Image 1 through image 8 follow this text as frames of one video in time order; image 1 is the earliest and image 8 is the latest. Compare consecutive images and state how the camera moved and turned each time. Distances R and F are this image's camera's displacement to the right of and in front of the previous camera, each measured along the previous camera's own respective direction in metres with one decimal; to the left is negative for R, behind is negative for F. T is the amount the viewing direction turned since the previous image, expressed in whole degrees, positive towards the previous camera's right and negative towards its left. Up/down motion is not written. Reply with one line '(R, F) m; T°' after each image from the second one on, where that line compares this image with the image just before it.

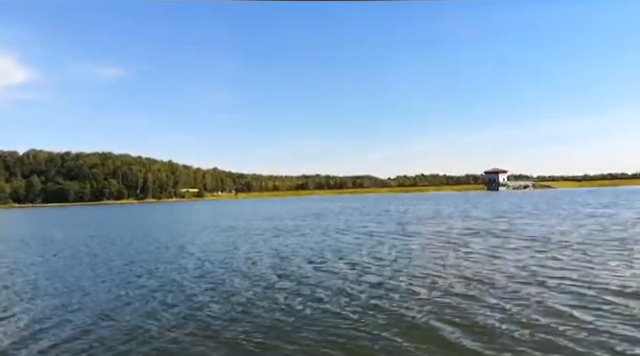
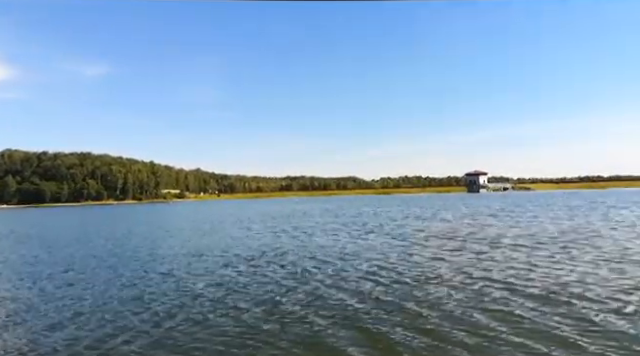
(-0.3, -0.5) m; +2°
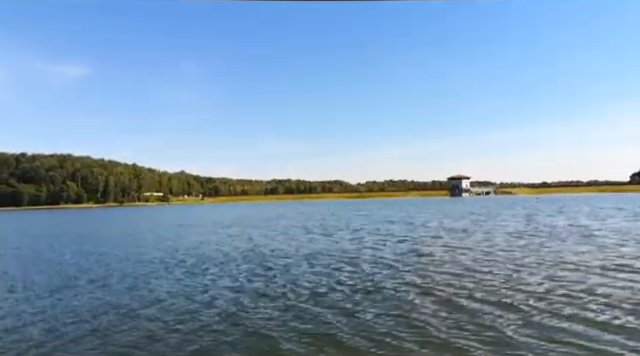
(-0.3, 0.0) m; +2°
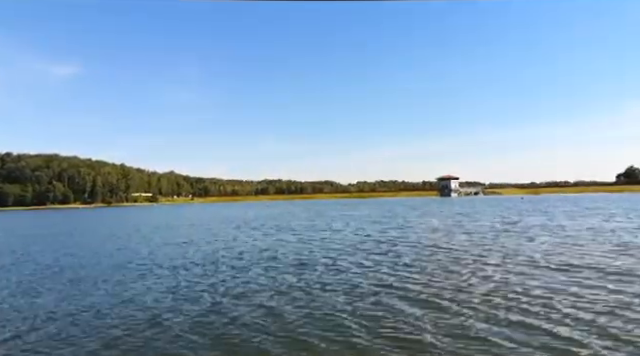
(-0.1, -0.4) m; +1°
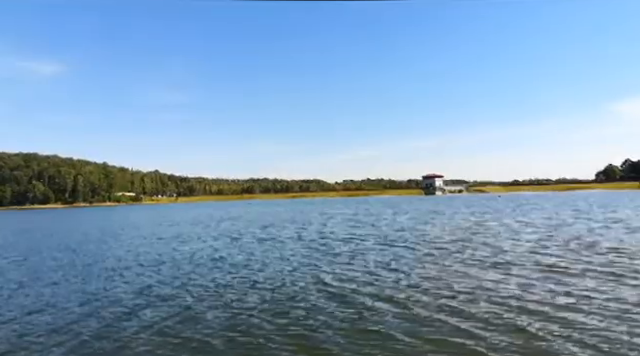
(-0.3, +0.1) m; +2°
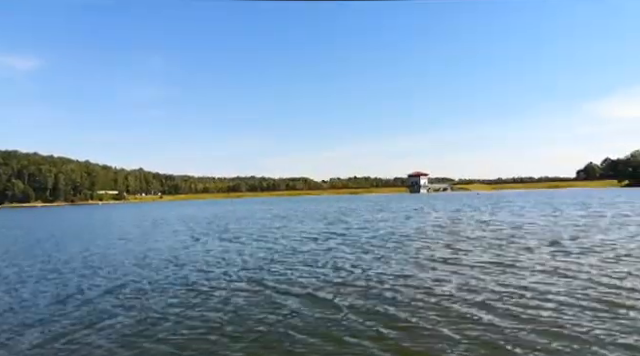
(-0.3, 0.0) m; +2°
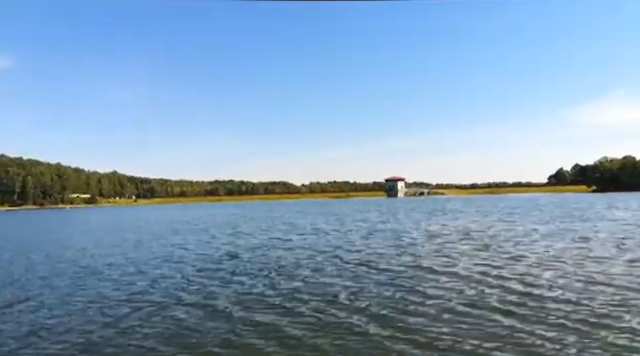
(-0.4, -0.1) m; +3°
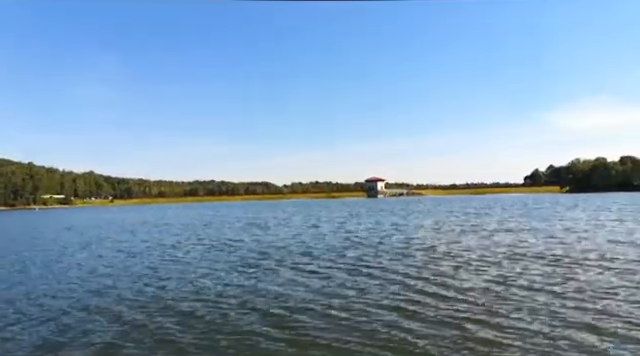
(-0.1, -0.1) m; +3°
